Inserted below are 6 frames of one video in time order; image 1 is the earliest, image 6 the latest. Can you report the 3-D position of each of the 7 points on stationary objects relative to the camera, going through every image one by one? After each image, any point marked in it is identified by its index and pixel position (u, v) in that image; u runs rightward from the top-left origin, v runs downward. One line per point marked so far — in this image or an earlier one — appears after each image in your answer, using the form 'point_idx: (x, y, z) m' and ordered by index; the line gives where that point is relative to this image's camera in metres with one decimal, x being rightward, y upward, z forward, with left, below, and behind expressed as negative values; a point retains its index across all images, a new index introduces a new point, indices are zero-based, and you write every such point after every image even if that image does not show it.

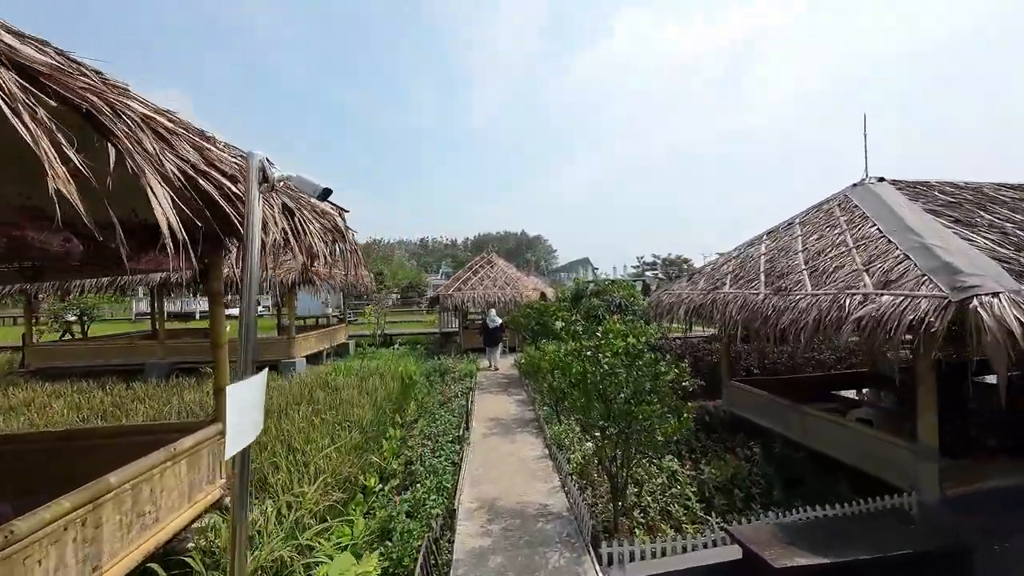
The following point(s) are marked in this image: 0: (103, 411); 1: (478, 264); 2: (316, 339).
0: (-9.8, -2.9, +8.5) m
1: (-1.6, +1.2, +18.0) m
2: (-8.1, -2.2, +14.9) m
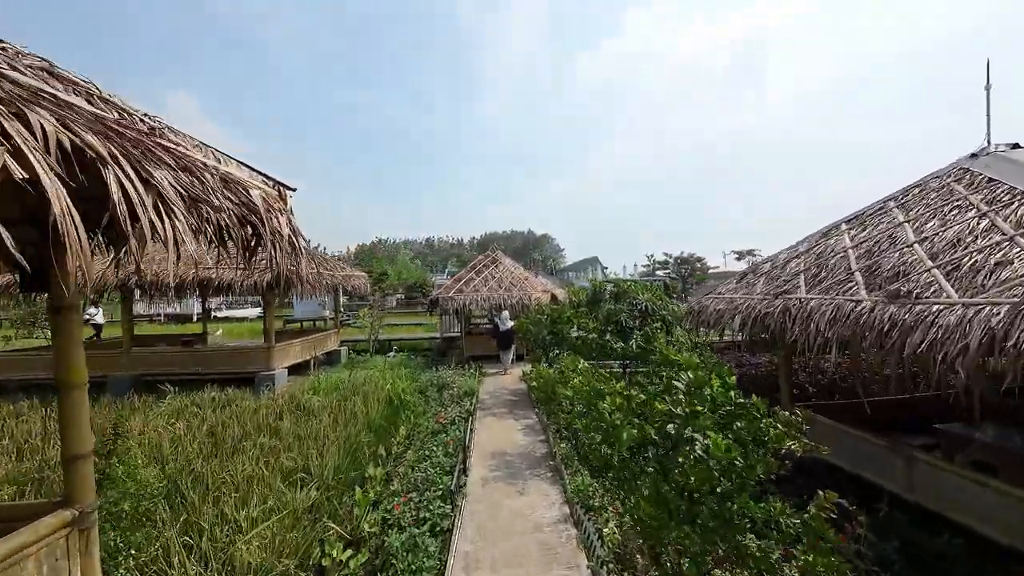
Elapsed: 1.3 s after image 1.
0: (-9.6, -3.0, +7.1) m
1: (-1.3, +1.1, +16.4) m
2: (-7.8, -2.3, +13.4) m
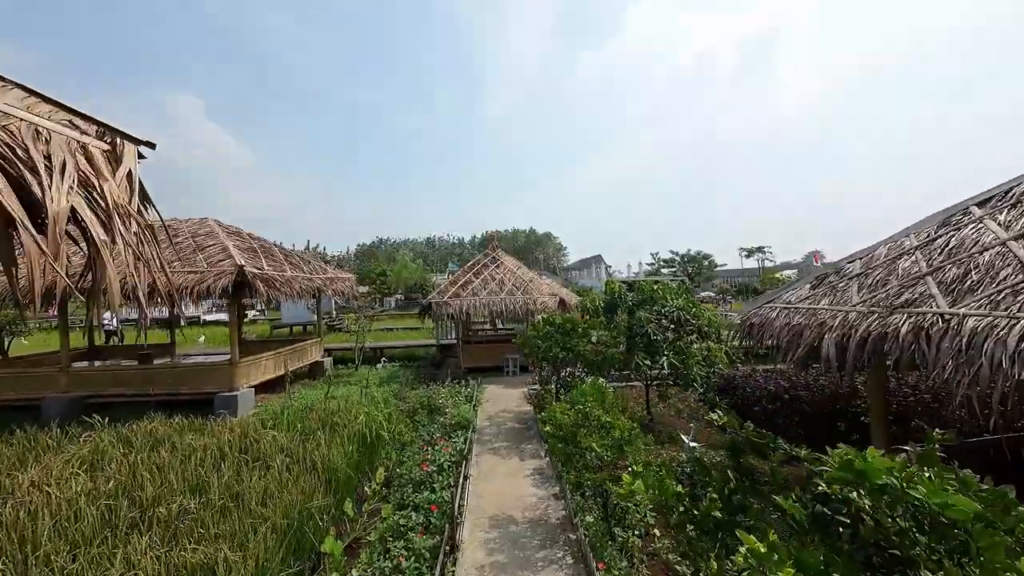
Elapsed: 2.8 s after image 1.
0: (-9.5, -3.2, +5.4) m
1: (-1.2, +1.0, +14.7) m
2: (-7.7, -2.4, +11.7) m
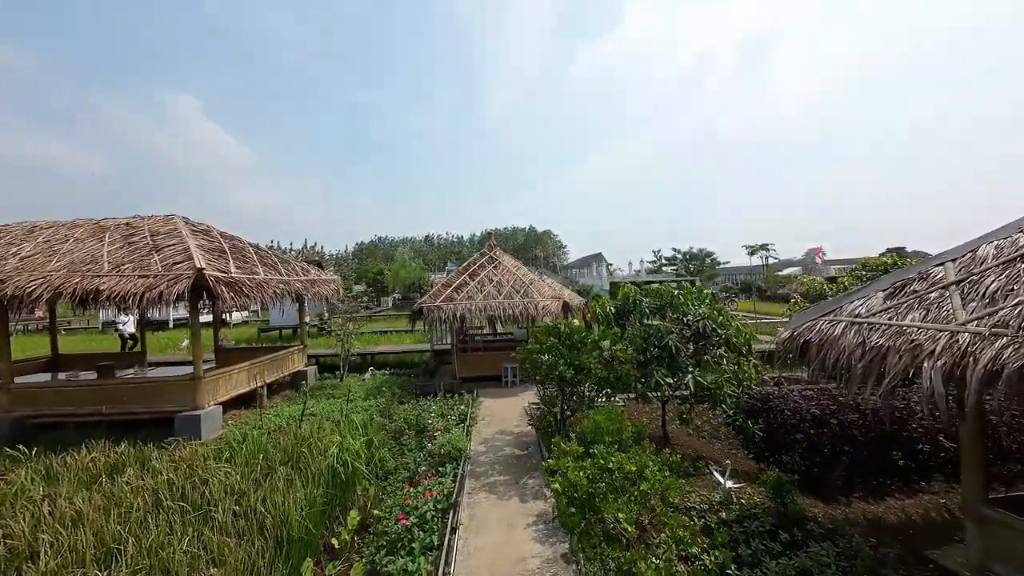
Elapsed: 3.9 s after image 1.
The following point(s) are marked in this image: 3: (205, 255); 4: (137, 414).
0: (-9.5, -3.4, +4.3) m
1: (-1.3, +0.9, +13.5) m
2: (-7.8, -2.5, +10.6) m
3: (-7.7, +0.8, +8.9) m
4: (-9.2, -3.1, +8.8) m
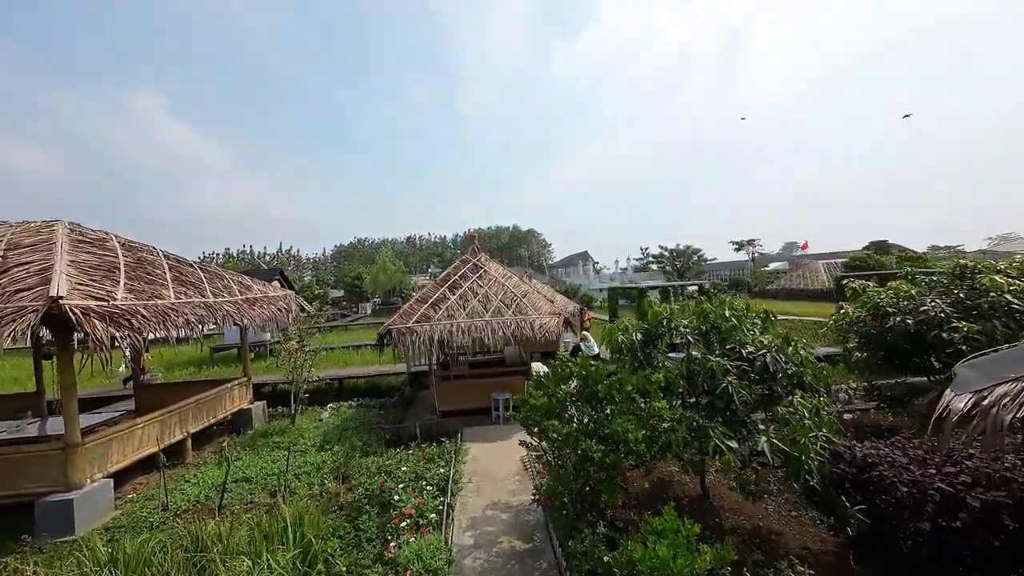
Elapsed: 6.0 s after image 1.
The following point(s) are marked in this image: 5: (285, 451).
0: (-9.4, -4.0, +1.8) m
1: (-1.6, +0.5, +11.3) m
2: (-7.9, -3.1, +8.1) m
3: (-7.8, +0.2, +6.5) m
4: (-9.3, -3.7, +6.3) m
5: (-5.4, -3.9, +8.7) m
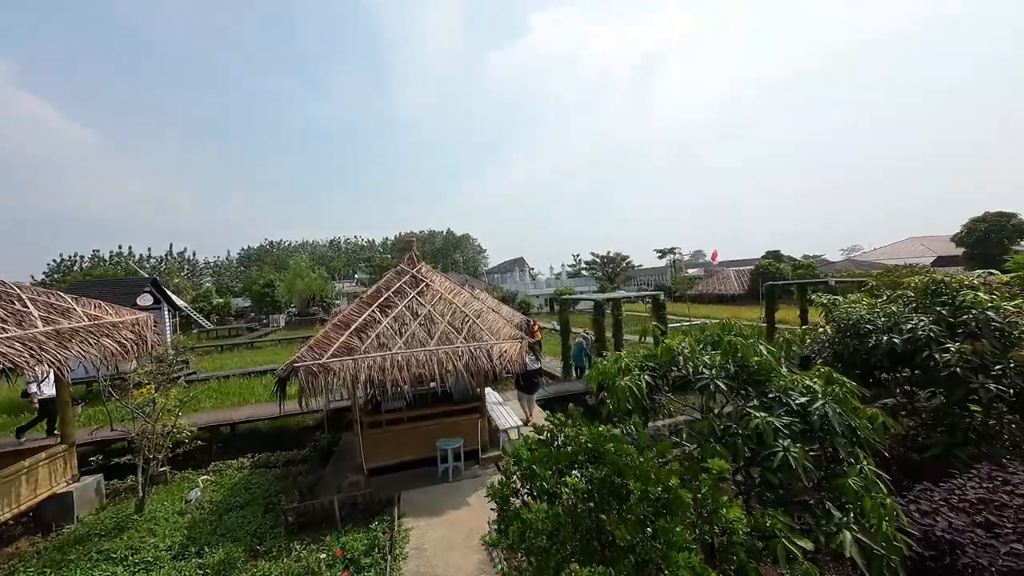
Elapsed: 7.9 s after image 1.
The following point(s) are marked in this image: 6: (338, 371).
0: (-8.8, -4.4, -1.9) m
1: (-2.9, 0.0, +9.0) m
2: (-8.5, -3.6, +4.6) m
3: (-8.1, -0.2, +3.1) m
4: (-9.5, -4.1, +2.6) m
5: (-6.1, -4.3, +5.6) m
6: (-3.6, -1.6, +7.3) m
